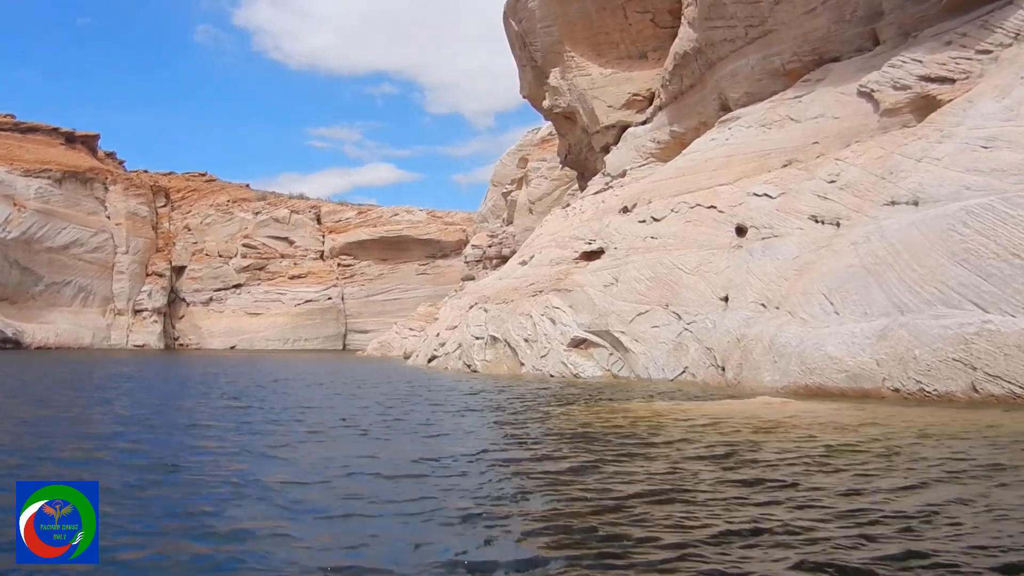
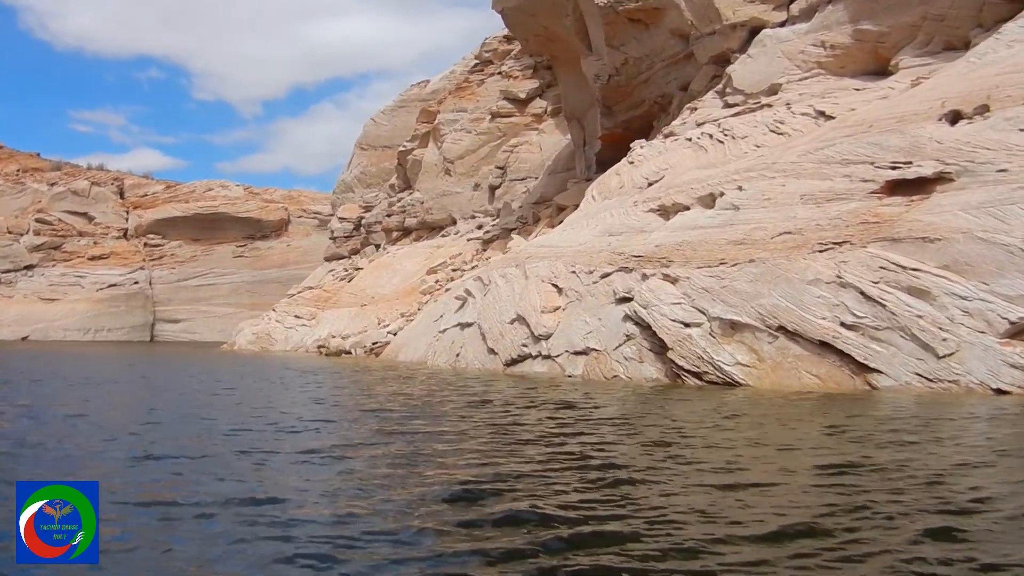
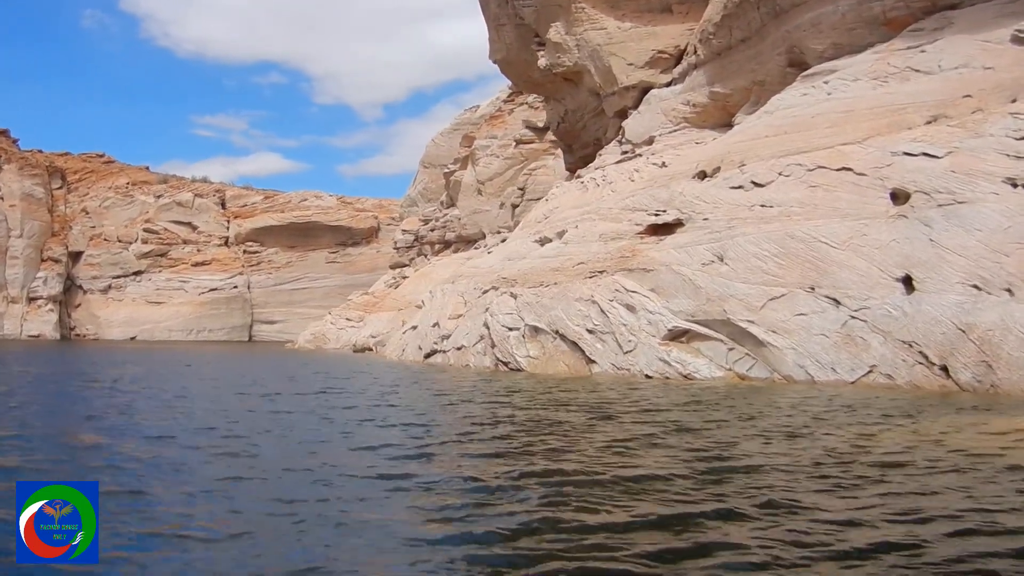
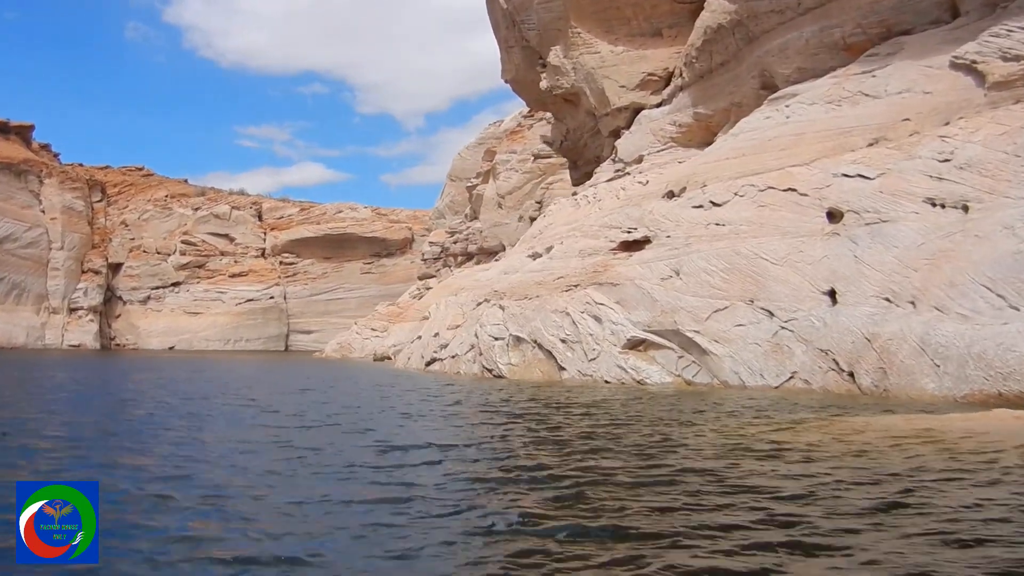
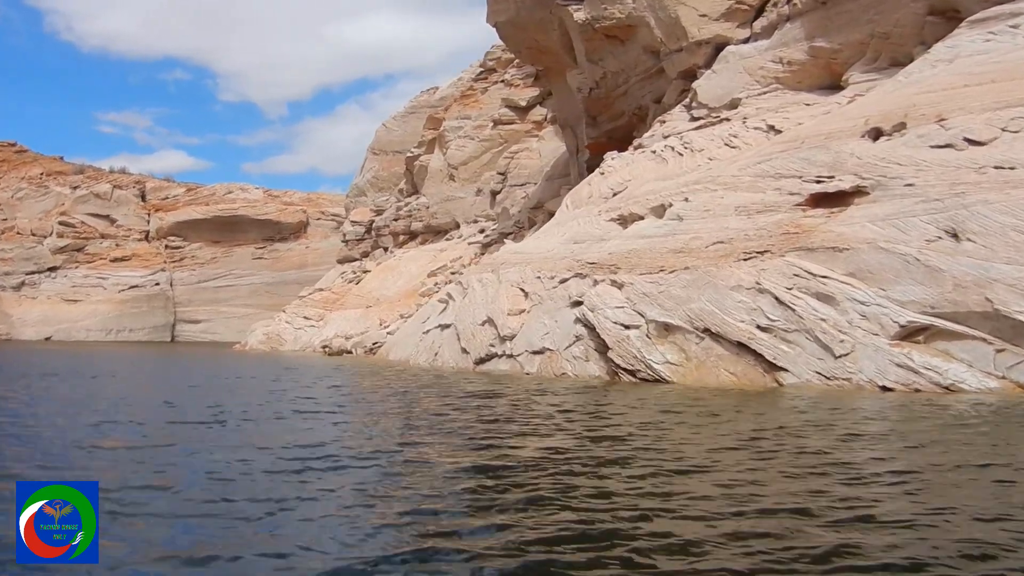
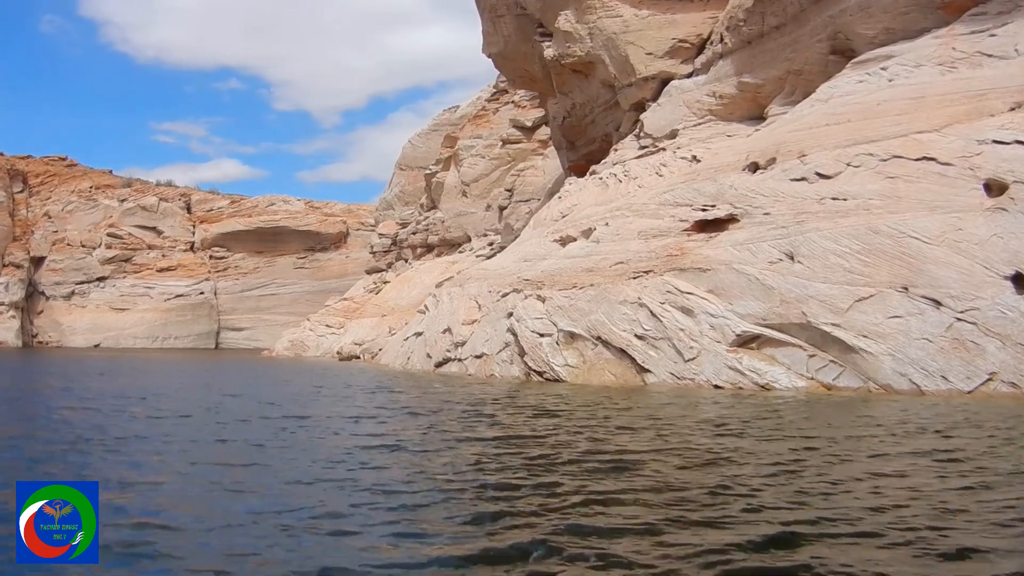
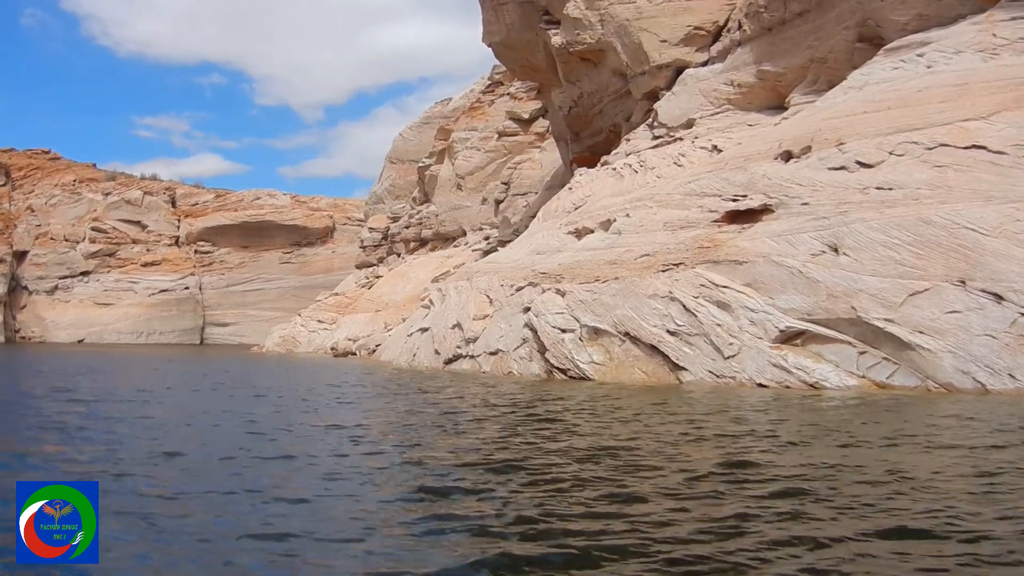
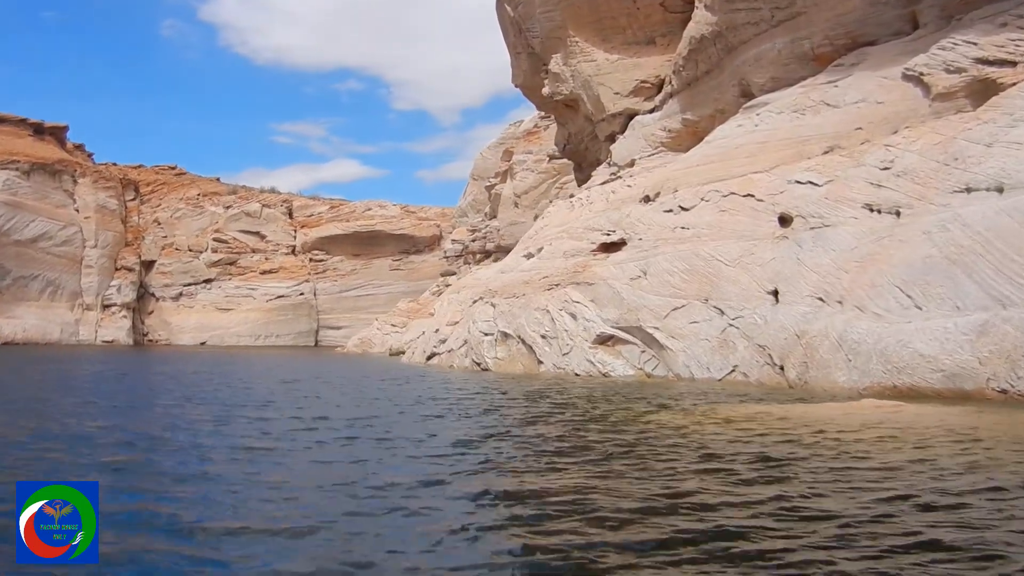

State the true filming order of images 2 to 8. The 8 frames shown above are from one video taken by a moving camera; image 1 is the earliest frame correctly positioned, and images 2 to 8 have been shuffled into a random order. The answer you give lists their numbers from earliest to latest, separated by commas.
8, 4, 3, 6, 7, 5, 2
